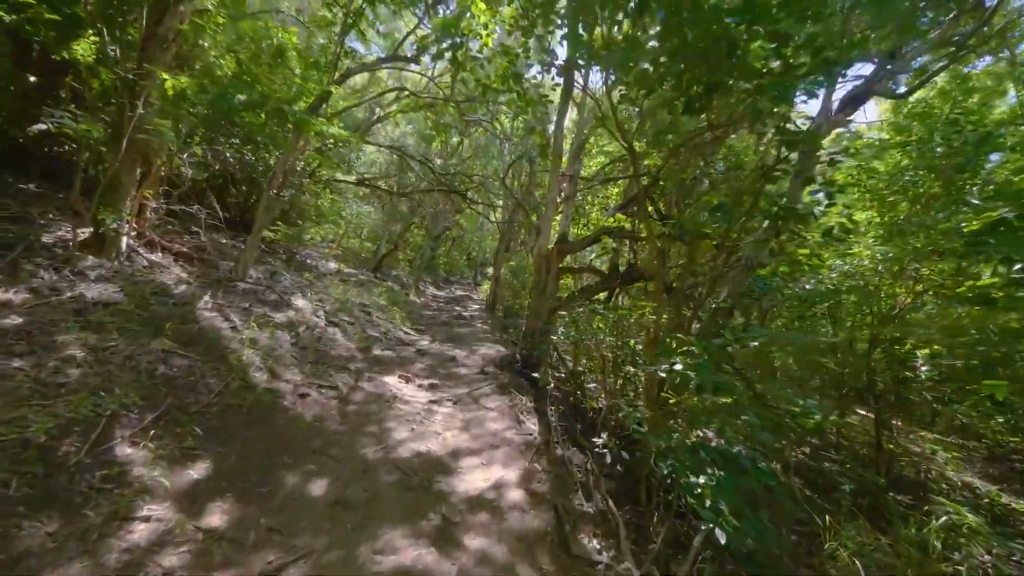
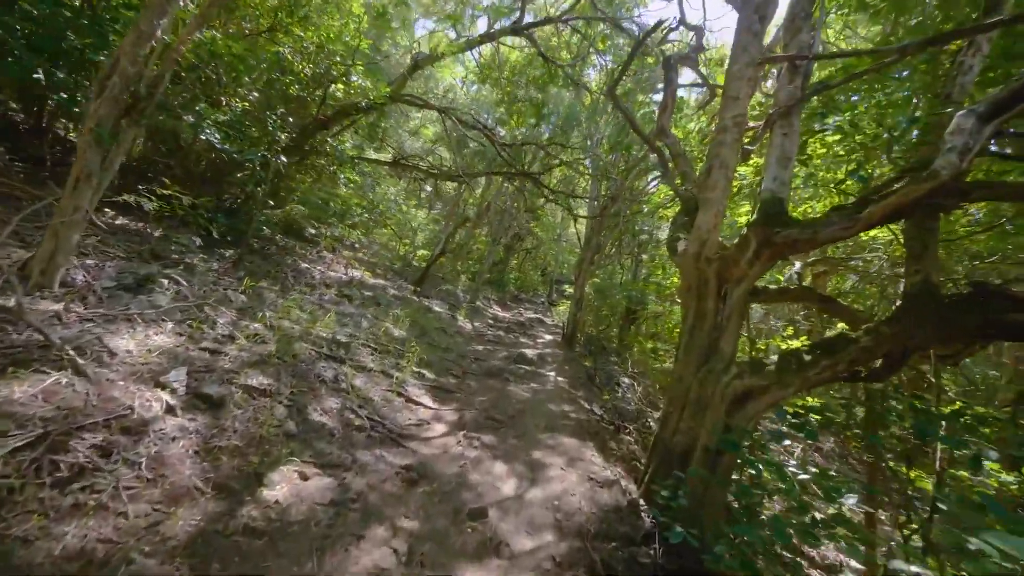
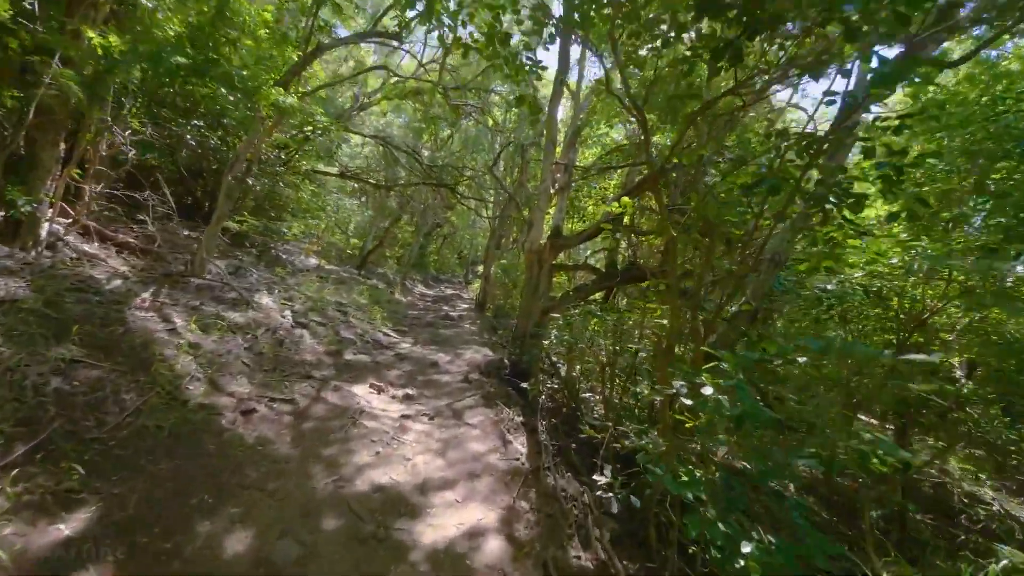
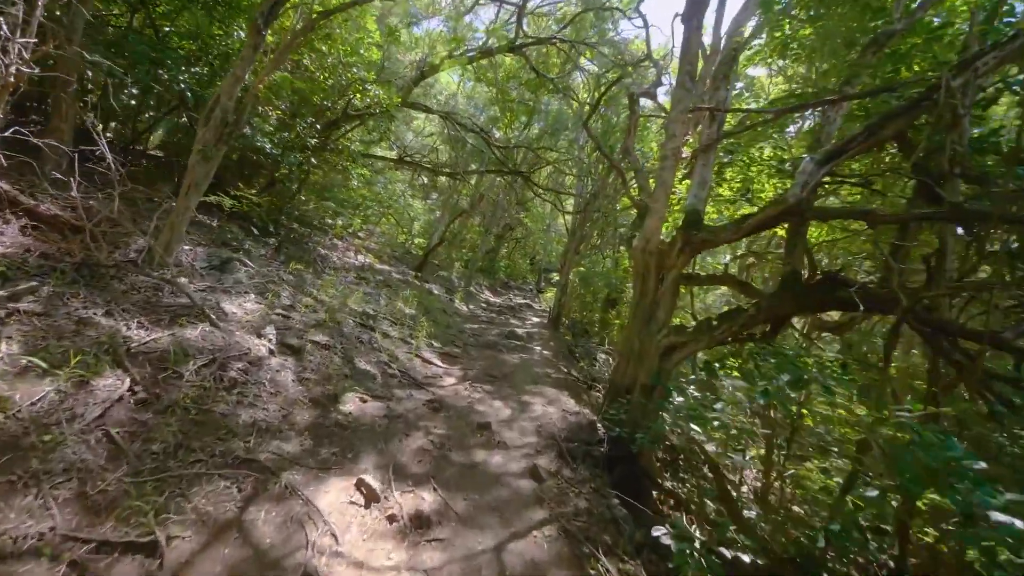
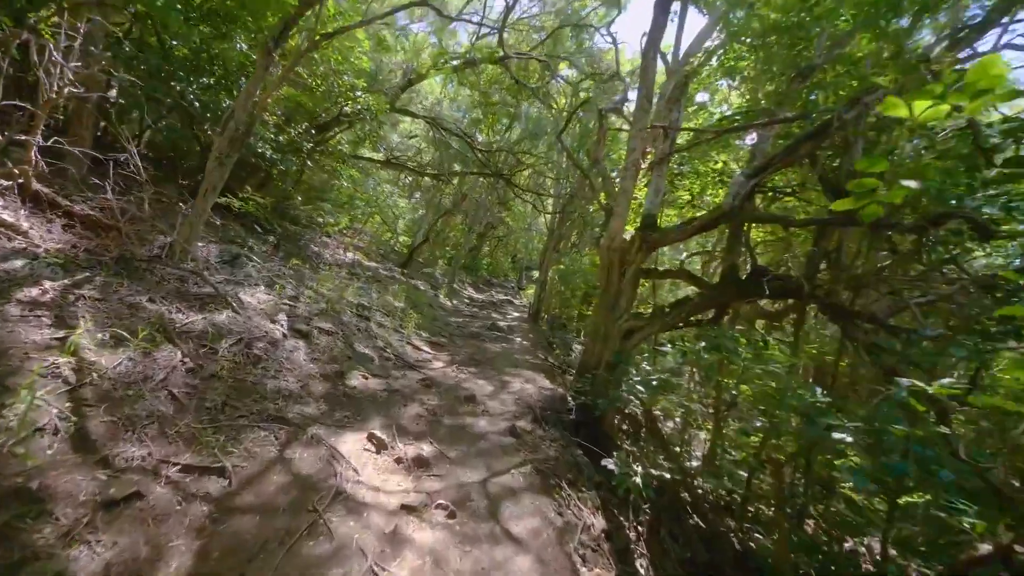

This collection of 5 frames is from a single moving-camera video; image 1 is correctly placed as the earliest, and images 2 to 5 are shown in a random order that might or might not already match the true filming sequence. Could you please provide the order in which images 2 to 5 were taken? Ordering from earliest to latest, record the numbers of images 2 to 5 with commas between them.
3, 5, 4, 2
